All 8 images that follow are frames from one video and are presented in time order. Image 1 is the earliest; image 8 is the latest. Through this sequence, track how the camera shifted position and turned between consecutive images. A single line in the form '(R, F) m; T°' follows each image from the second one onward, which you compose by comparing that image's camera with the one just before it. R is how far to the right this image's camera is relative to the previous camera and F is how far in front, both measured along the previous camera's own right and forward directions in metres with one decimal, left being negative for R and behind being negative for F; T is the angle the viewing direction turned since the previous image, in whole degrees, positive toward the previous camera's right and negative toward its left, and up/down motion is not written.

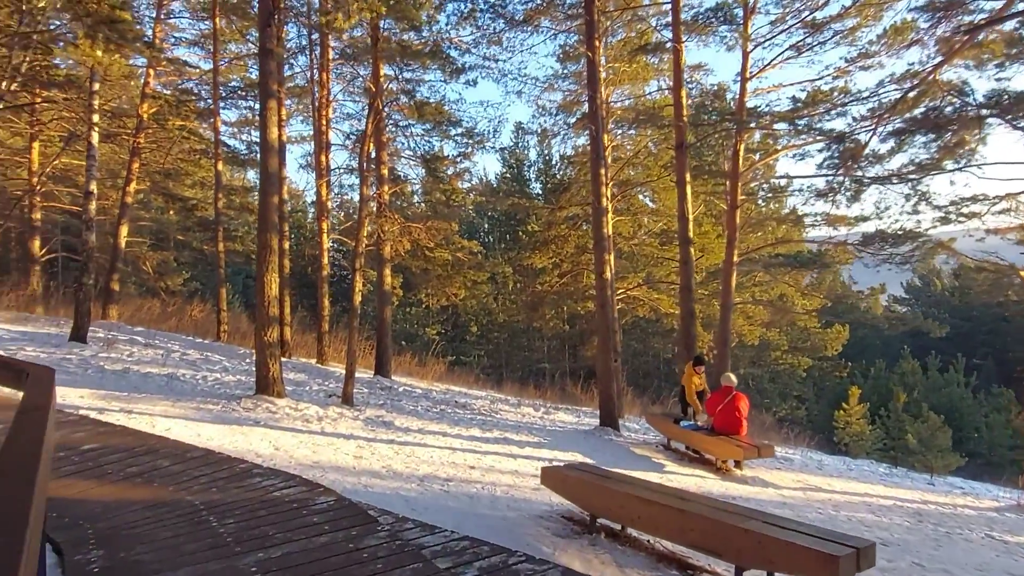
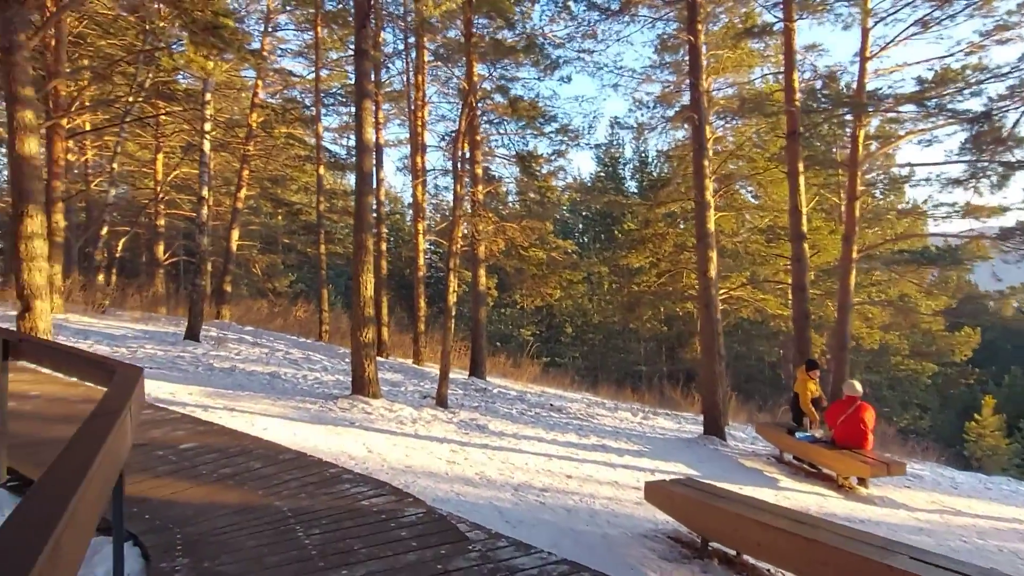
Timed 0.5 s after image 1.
(0.0, +0.4) m; -8°
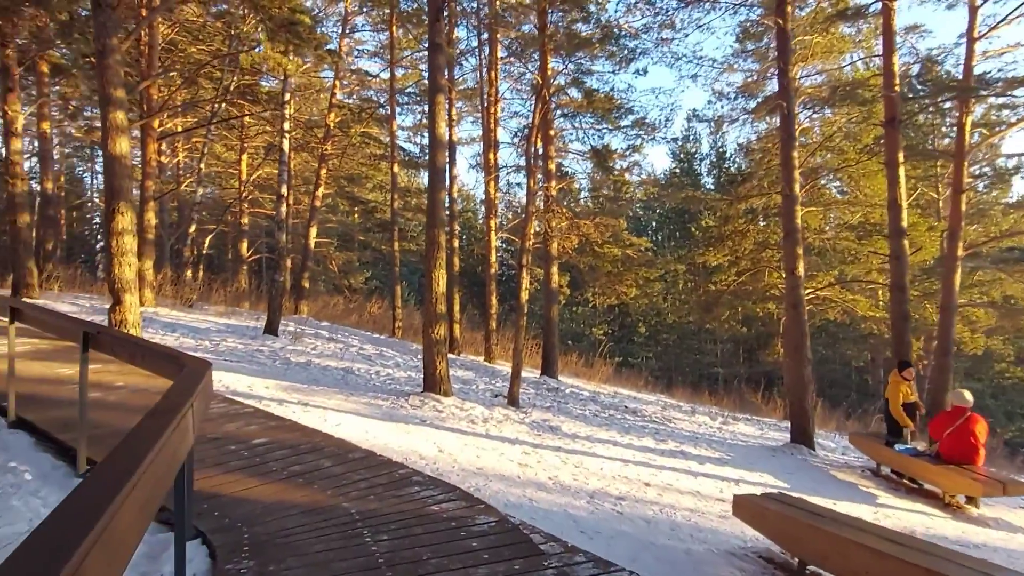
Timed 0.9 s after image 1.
(0.0, +0.3) m; -6°
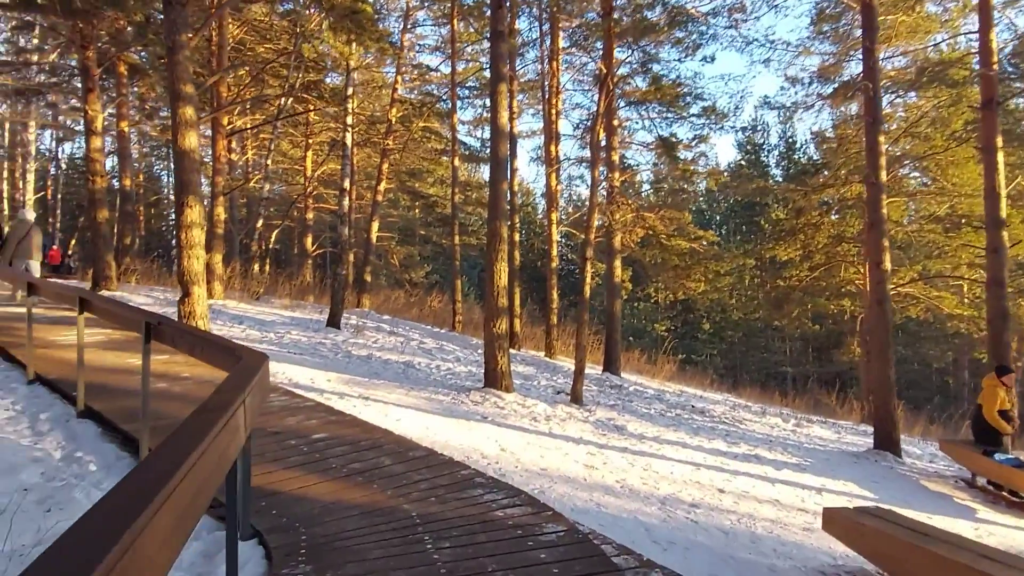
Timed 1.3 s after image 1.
(-0.1, +0.3) m; -5°
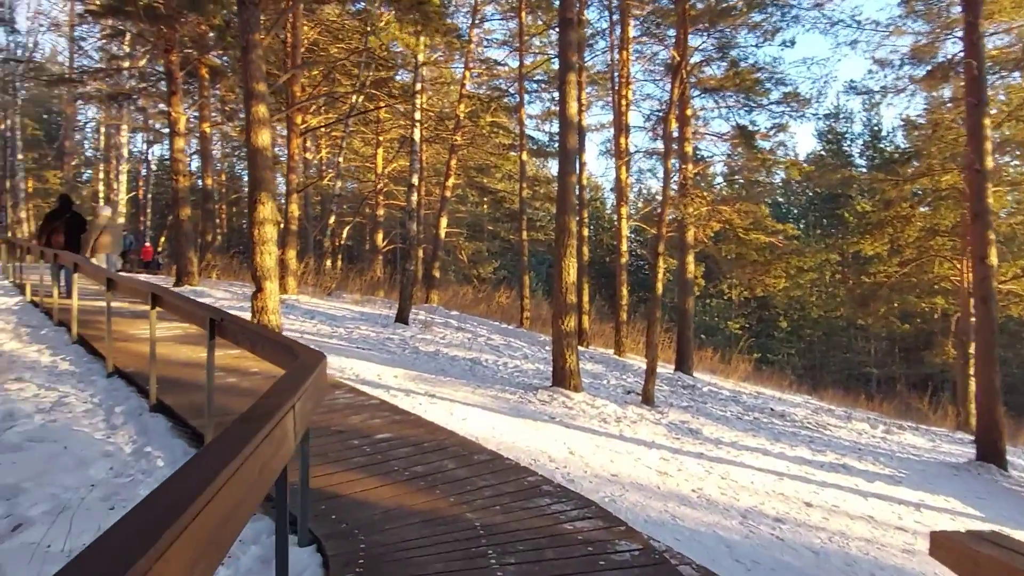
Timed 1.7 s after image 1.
(0.0, +0.2) m; -6°
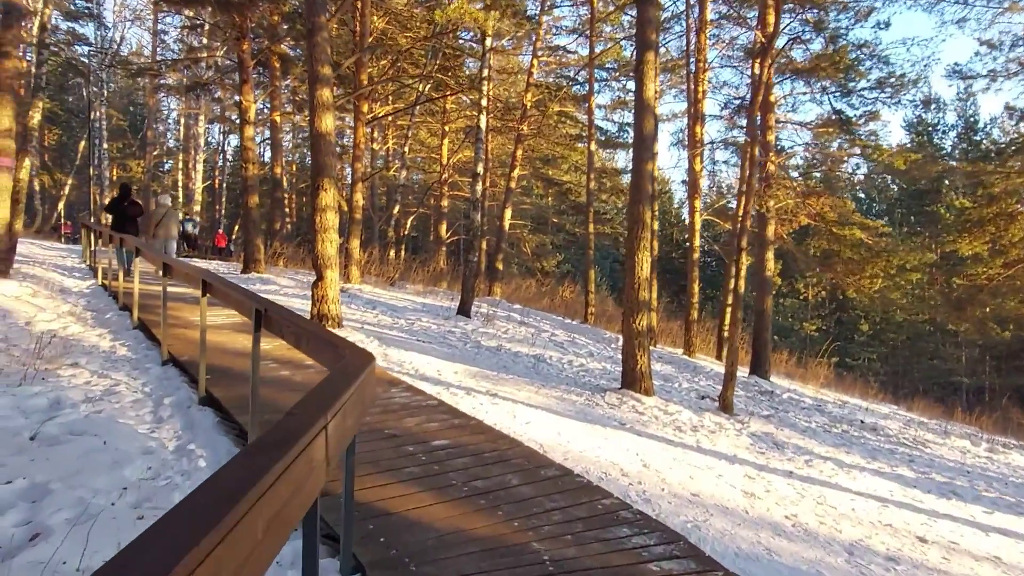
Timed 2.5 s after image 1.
(-0.1, +0.5) m; -5°
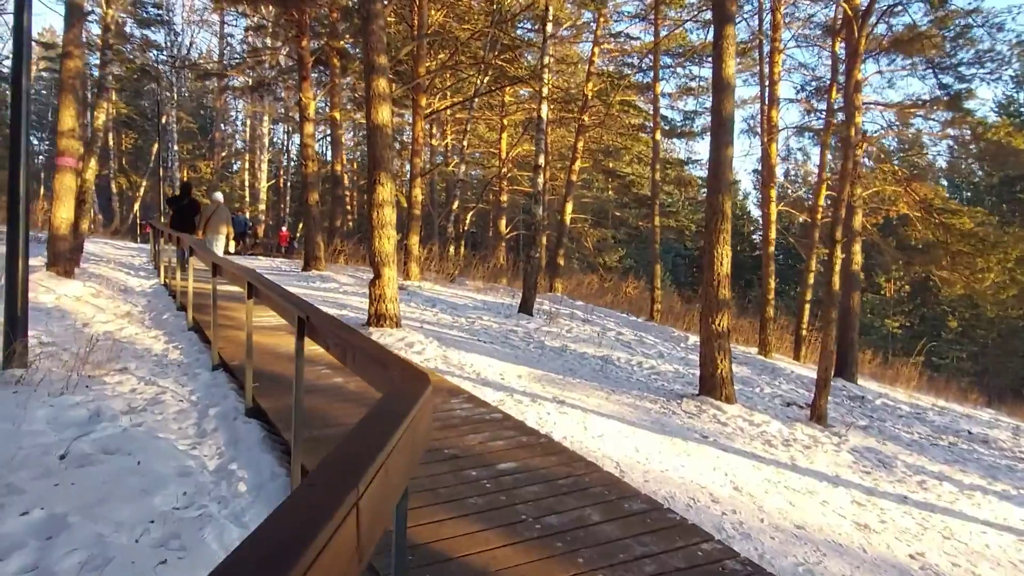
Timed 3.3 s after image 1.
(-0.1, +0.6) m; -5°
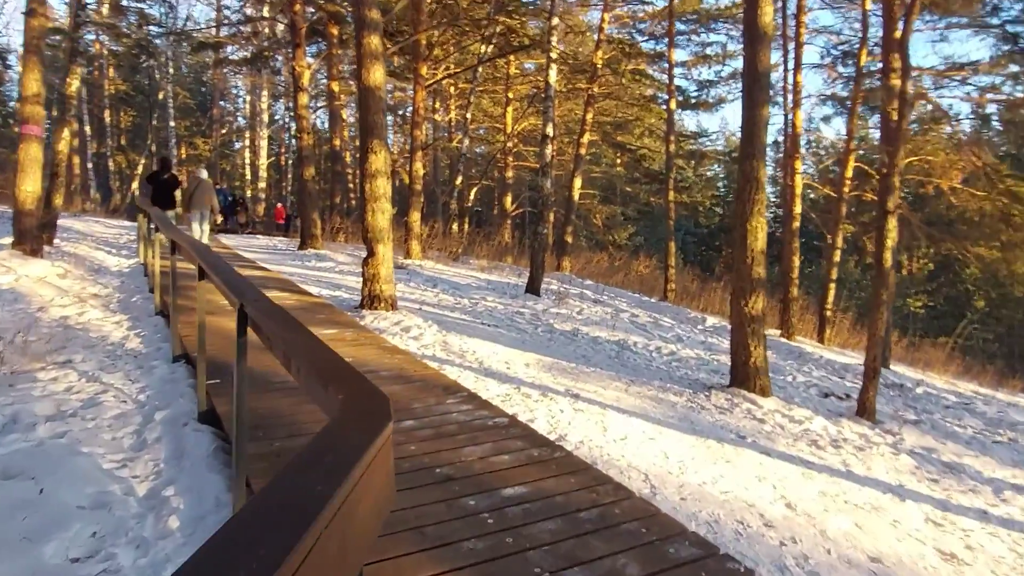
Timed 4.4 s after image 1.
(0.0, +0.9) m; 0°
